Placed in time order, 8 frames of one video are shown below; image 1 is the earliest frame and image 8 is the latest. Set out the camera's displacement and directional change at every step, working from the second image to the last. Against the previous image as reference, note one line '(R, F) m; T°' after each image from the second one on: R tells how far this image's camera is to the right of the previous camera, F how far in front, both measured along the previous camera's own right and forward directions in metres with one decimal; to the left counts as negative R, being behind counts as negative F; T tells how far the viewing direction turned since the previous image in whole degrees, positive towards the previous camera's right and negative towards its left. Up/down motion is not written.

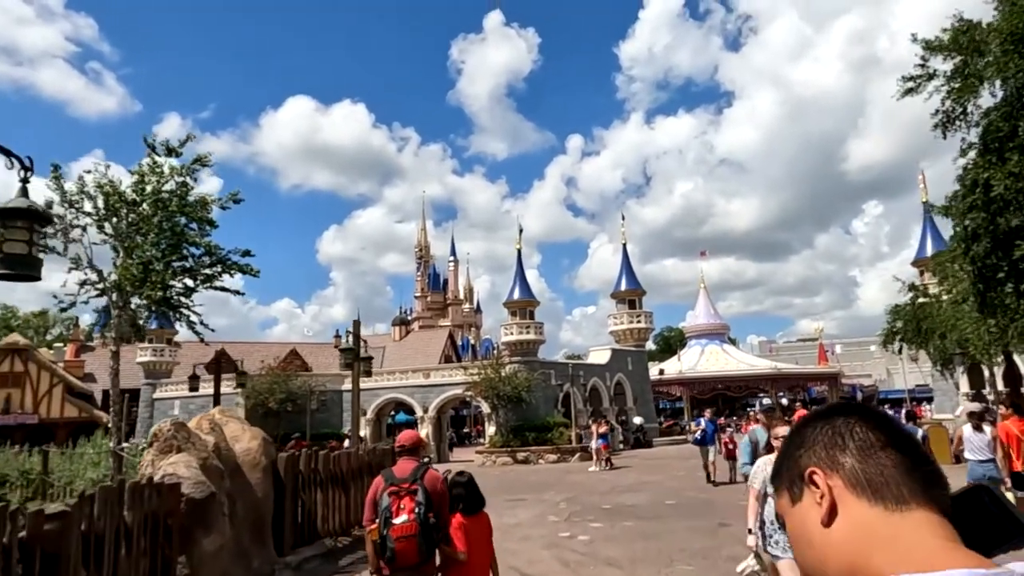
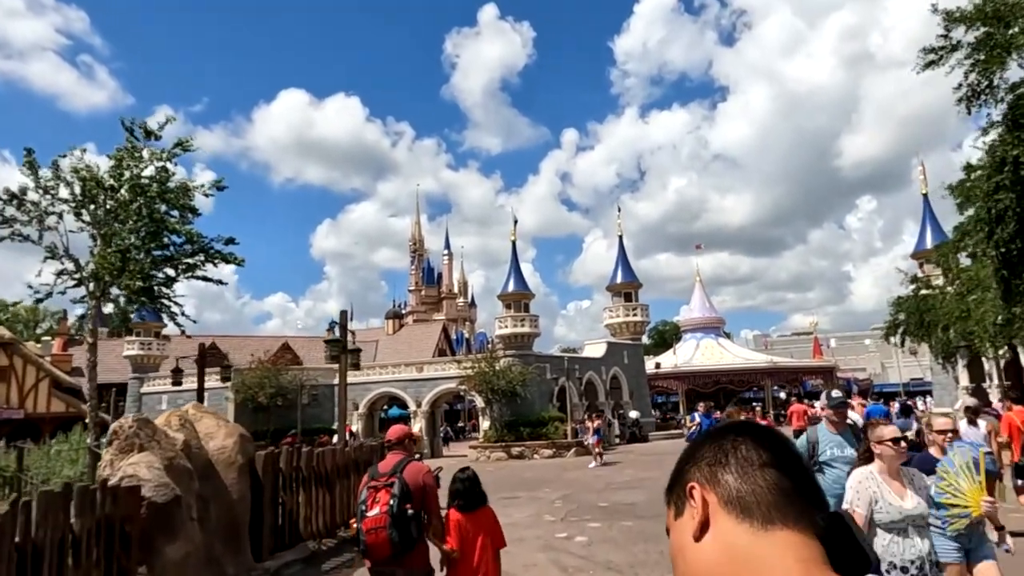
(0.0, +0.5) m; 0°
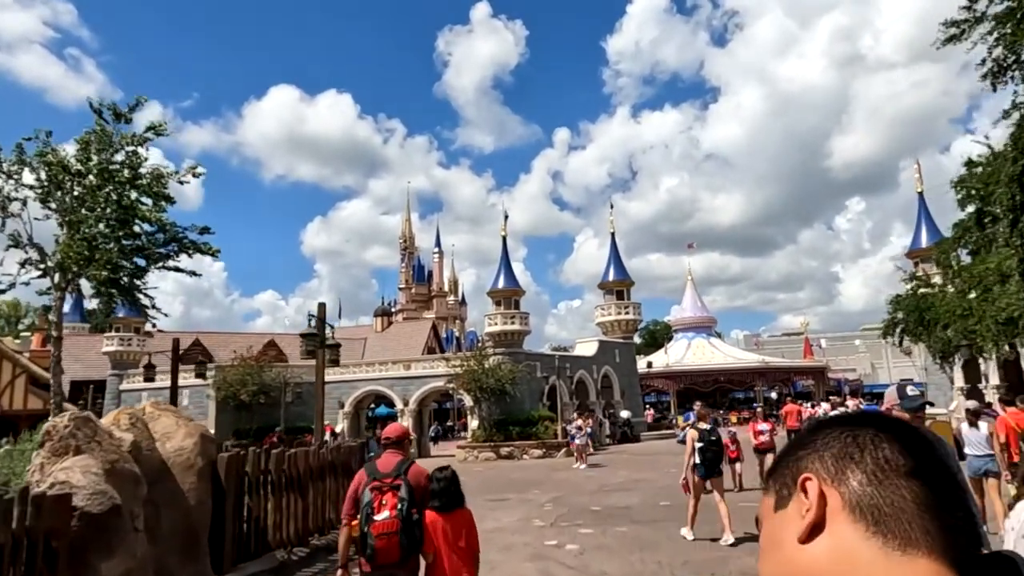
(0.0, +0.6) m; +1°
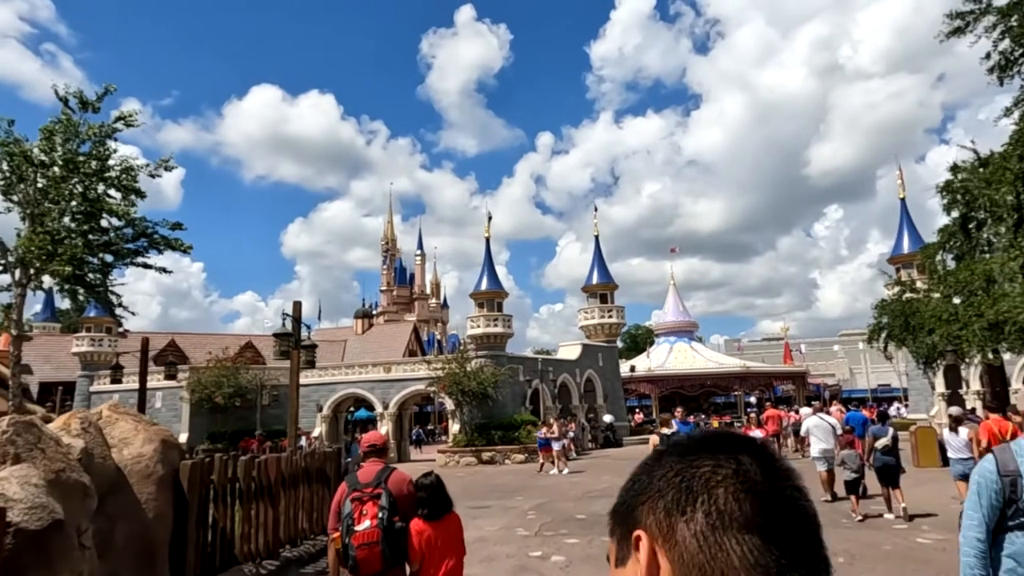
(0.0, +0.4) m; +1°
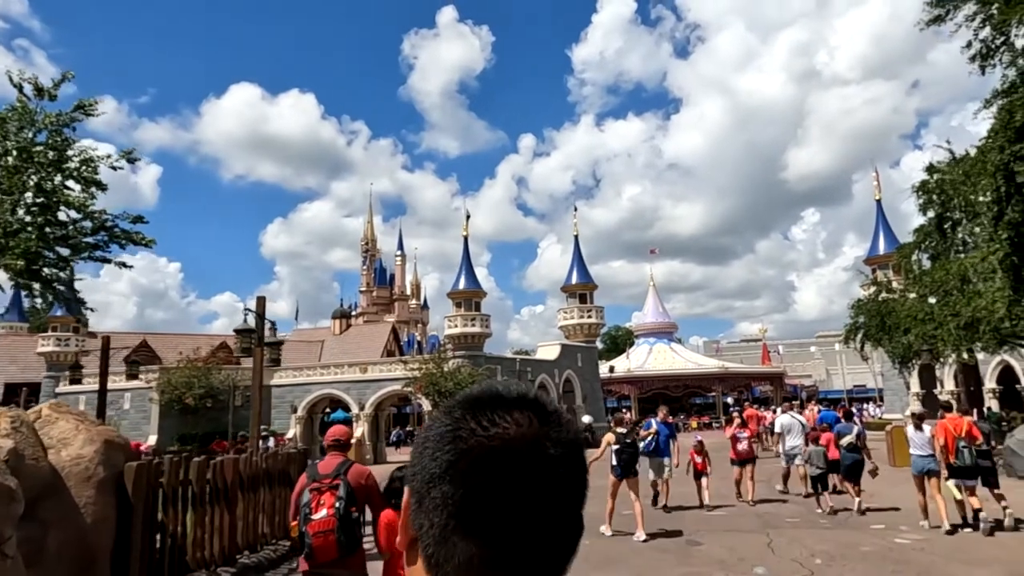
(+0.1, +0.3) m; +1°
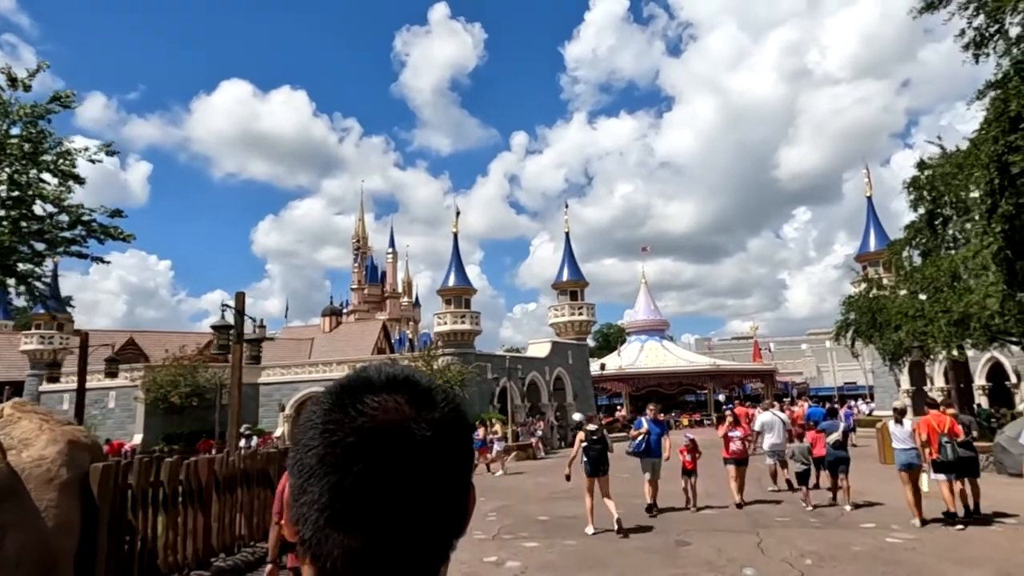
(+0.1, +0.2) m; +1°
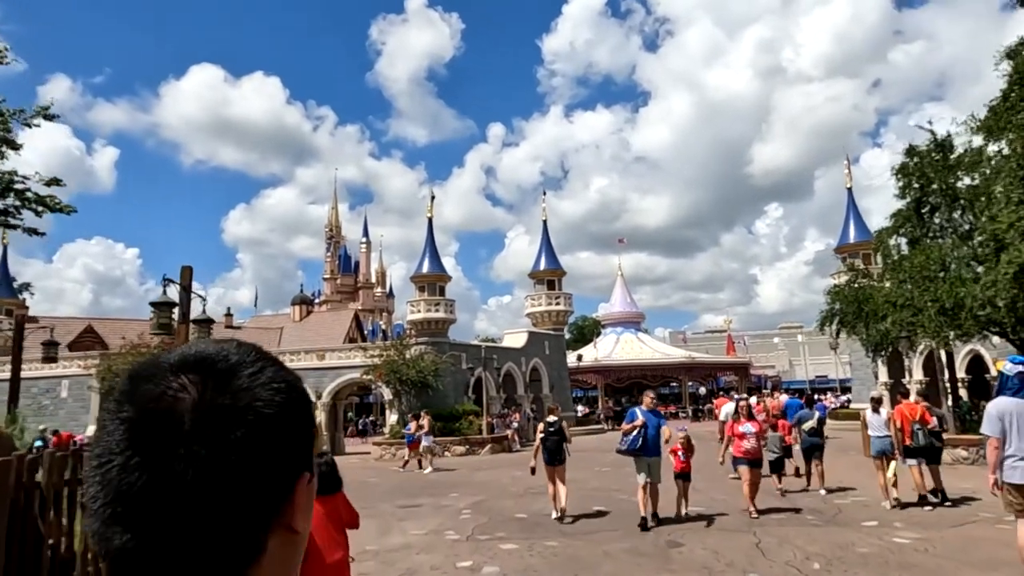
(0.0, +0.9) m; +2°
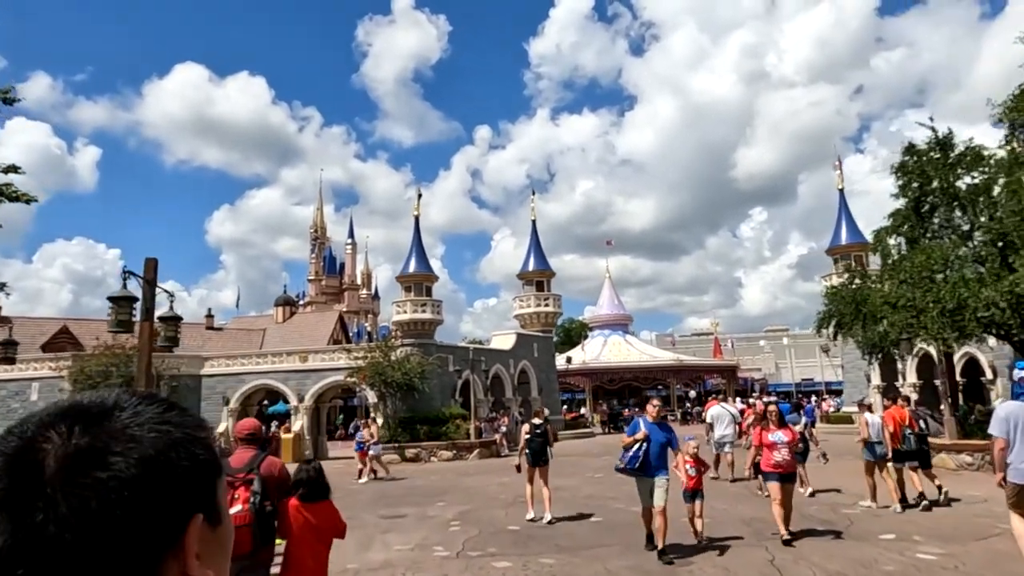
(-0.1, +0.7) m; +1°
